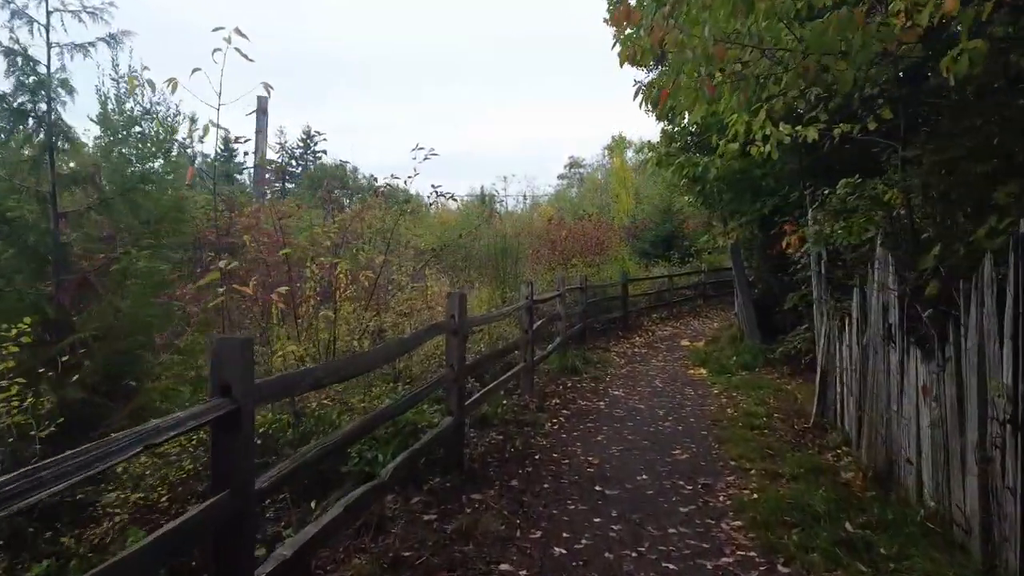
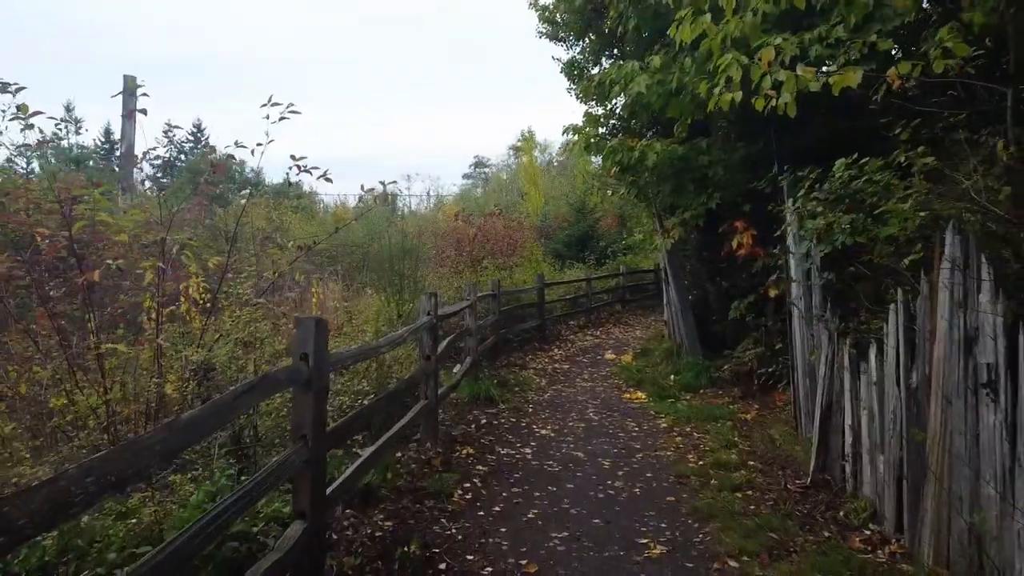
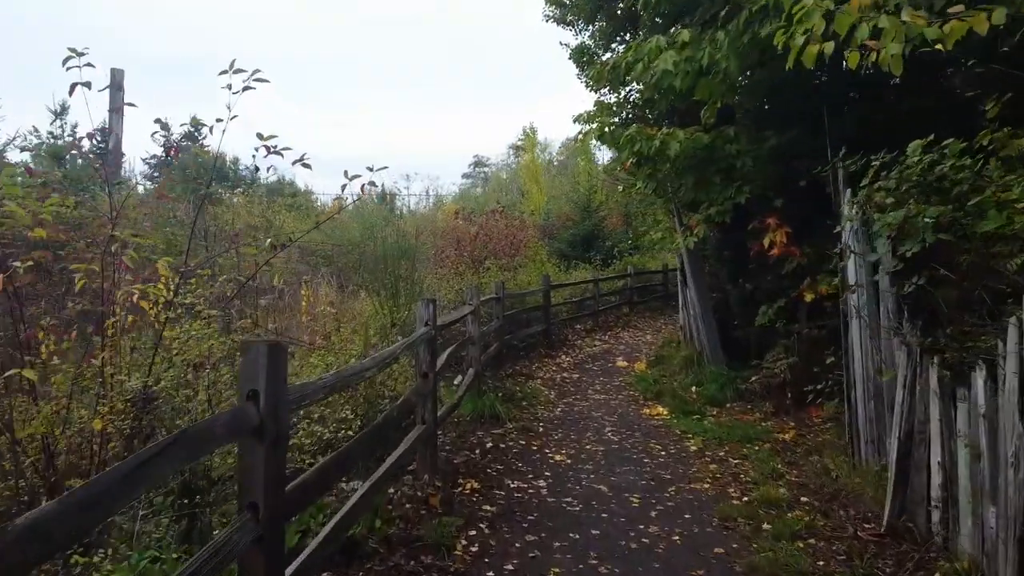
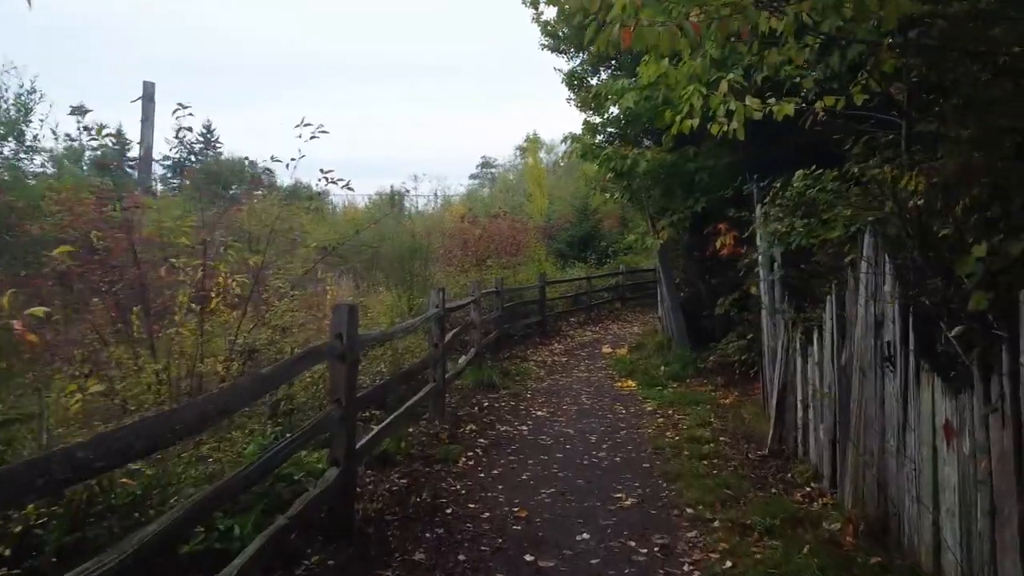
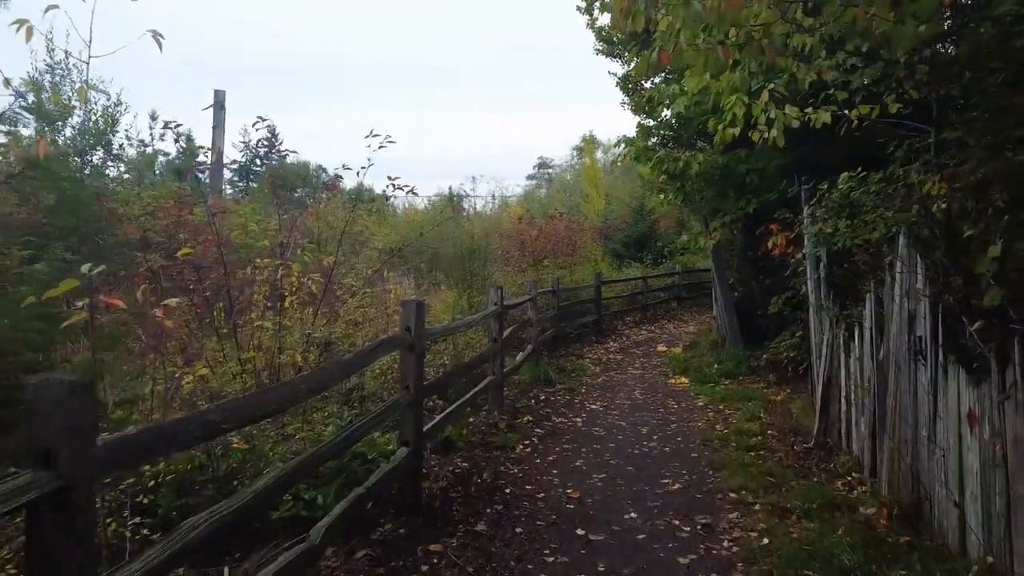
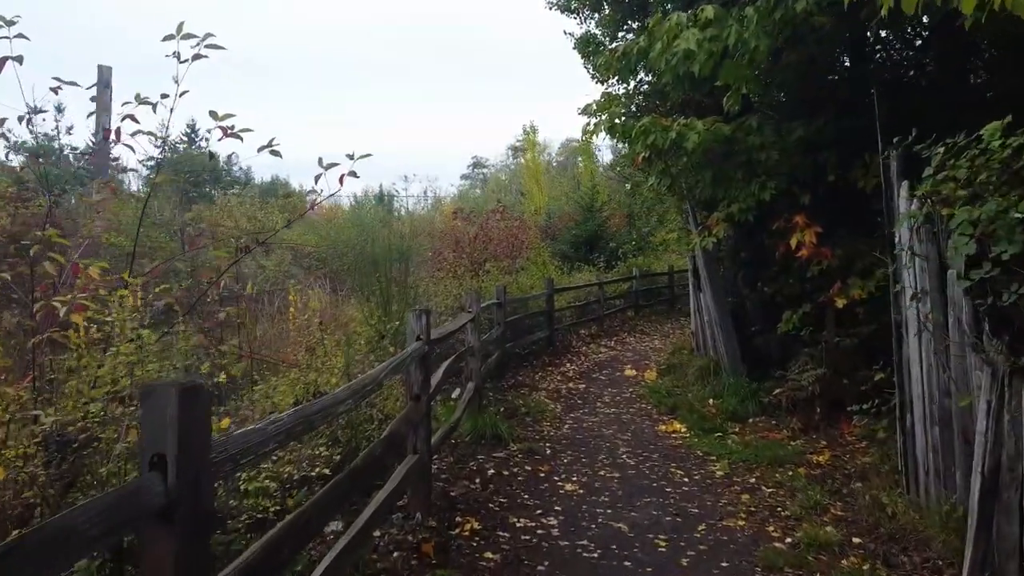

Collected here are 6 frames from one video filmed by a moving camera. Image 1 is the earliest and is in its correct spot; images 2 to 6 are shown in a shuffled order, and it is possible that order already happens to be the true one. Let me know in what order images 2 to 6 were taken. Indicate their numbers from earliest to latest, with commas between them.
5, 4, 2, 3, 6
